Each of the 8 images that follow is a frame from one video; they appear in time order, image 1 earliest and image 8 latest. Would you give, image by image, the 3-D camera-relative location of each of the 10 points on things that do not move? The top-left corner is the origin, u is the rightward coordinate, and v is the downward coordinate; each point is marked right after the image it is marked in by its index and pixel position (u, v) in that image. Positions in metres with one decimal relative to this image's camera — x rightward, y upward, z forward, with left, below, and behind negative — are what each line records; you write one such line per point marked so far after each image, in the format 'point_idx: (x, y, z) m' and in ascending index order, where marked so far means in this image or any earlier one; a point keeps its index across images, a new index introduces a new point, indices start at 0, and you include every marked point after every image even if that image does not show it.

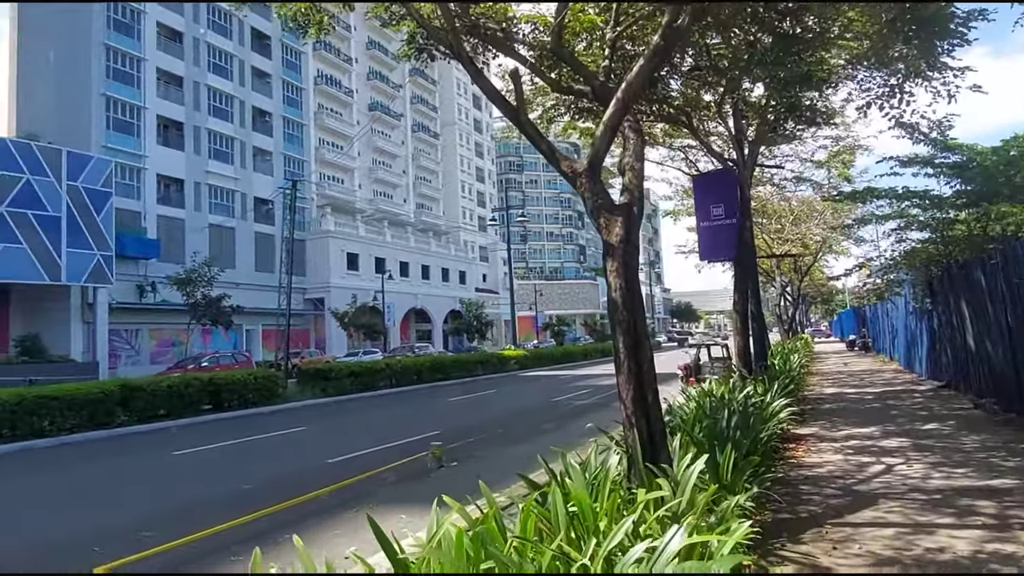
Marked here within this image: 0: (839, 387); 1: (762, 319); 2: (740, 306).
0: (+7.2, -2.2, +15.8) m
1: (+5.2, -0.6, +14.8) m
2: (+3.7, -0.3, +11.4) m
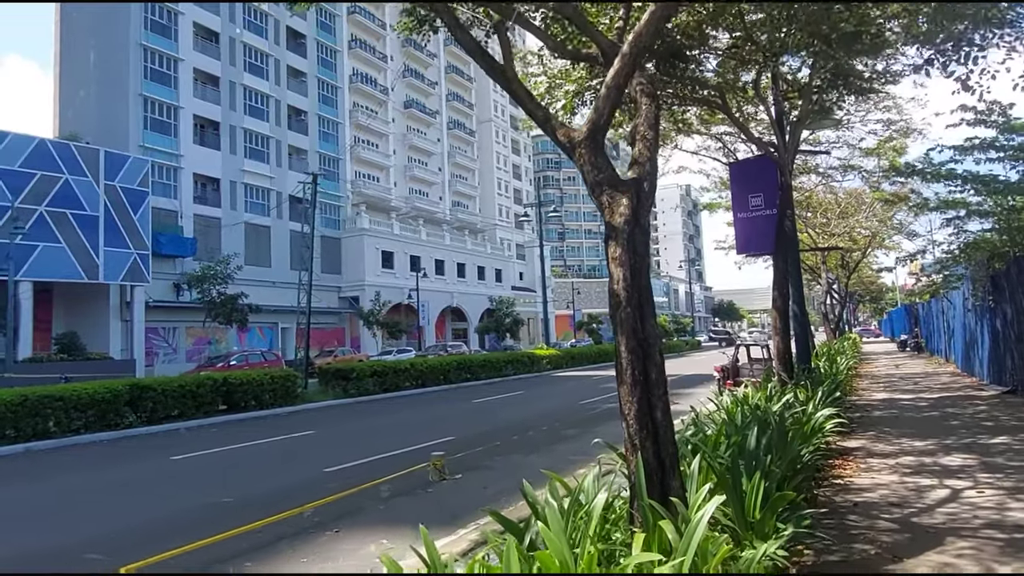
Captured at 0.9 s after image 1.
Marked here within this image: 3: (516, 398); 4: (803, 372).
0: (+7.8, -2.1, +14.6) m
1: (+5.7, -0.6, +13.8) m
2: (+3.9, -0.3, +10.4) m
3: (+0.1, -2.9, +18.7) m
4: (+4.5, -1.3, +11.0) m
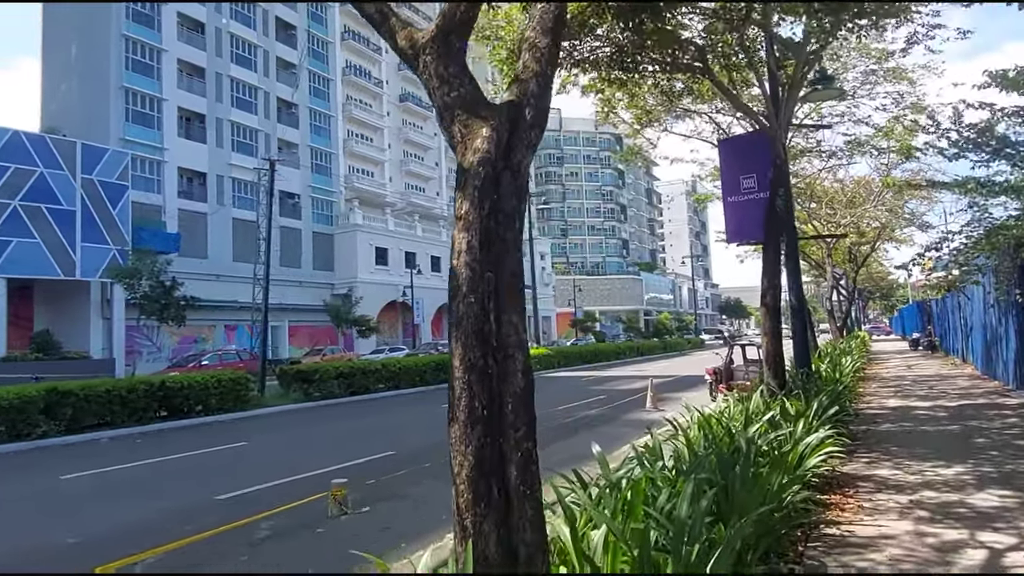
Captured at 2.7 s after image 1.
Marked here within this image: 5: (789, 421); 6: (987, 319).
0: (+7.1, -2.0, +13.1) m
1: (+5.0, -0.4, +12.2) m
2: (+3.3, -0.1, +9.0) m
3: (-0.4, -2.8, +17.2) m
4: (+3.8, -1.2, +9.5) m
5: (+2.5, -1.2, +6.4) m
6: (+11.3, -0.7, +16.9) m
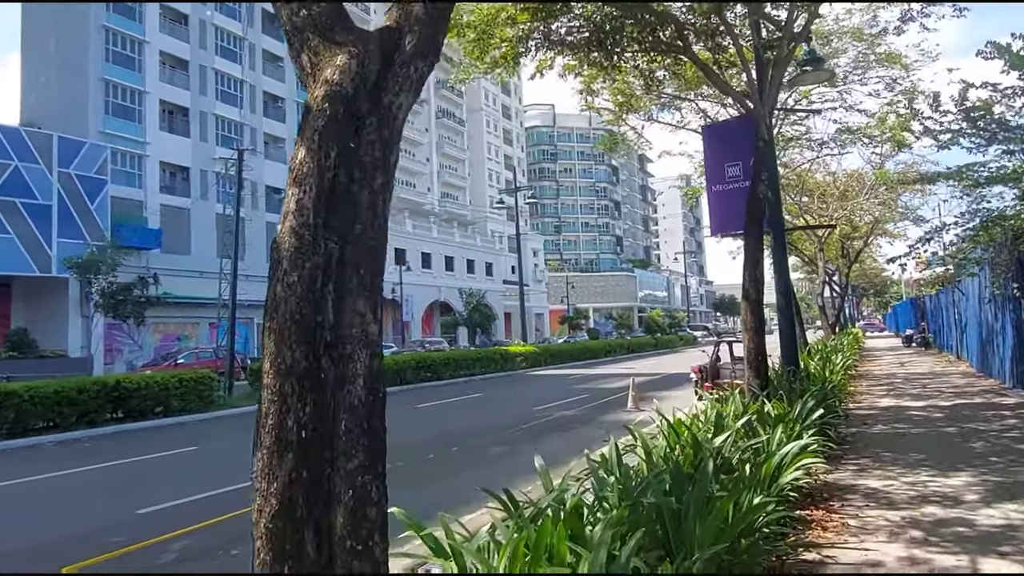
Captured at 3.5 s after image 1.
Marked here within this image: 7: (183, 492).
0: (+6.7, -1.9, +12.5) m
1: (+4.6, -0.3, +11.6) m
2: (+2.8, -0.1, +8.3) m
3: (-0.9, -2.7, +16.6) m
4: (+3.4, -1.1, +8.9) m
5: (+2.1, -1.1, +5.8) m
6: (+10.8, -0.6, +16.3) m
7: (-4.2, -2.6, +9.0) m
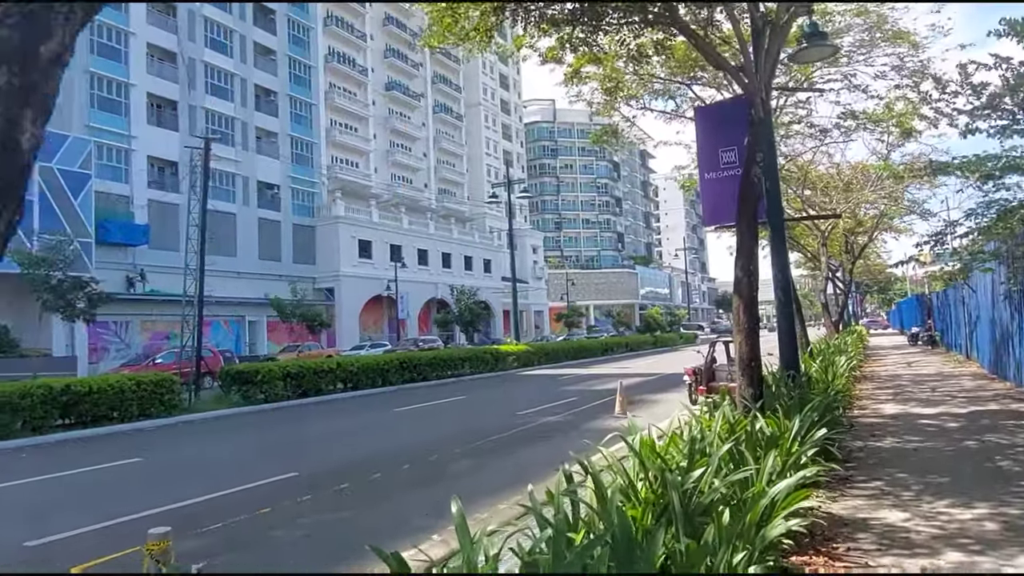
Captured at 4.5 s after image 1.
0: (+6.3, -1.8, +11.6) m
1: (+4.2, -0.3, +10.7) m
2: (+2.5, 0.0, +7.4) m
3: (-1.2, -2.6, +15.7) m
4: (+3.0, -1.1, +8.0) m
5: (+1.7, -1.1, +4.9) m
6: (+10.5, -0.5, +15.4) m
7: (-4.6, -2.6, +8.1) m
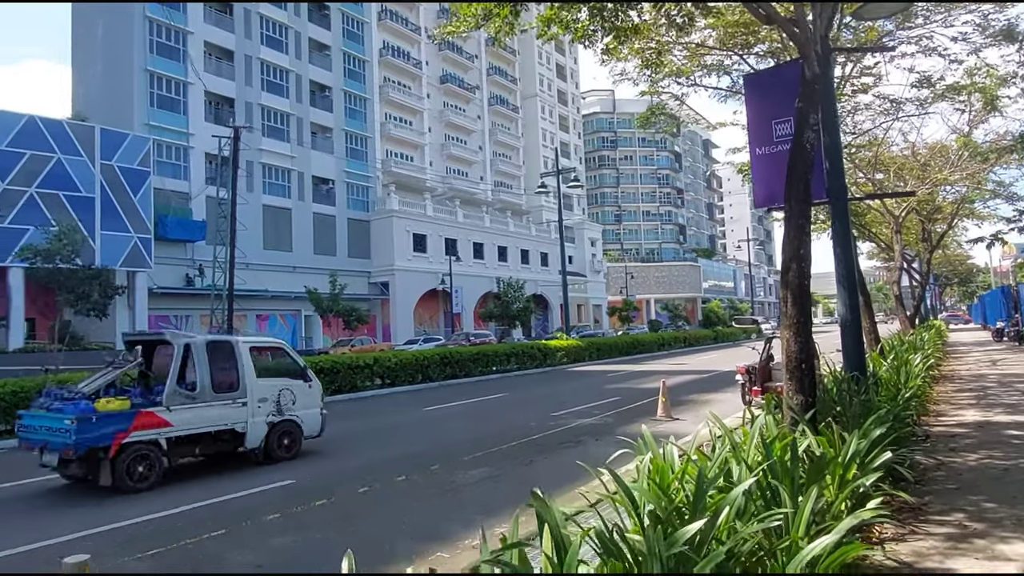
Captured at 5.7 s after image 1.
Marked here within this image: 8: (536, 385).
0: (+6.8, -1.7, +10.2) m
1: (+4.6, -0.1, +9.5) m
2: (+2.6, +0.1, +6.3) m
3: (-0.4, -2.4, +14.9) m
4: (+3.2, -1.0, +6.9) m
5: (+1.6, -1.0, +3.9) m
6: (+11.2, -0.3, +13.6) m
7: (-4.4, -2.5, +7.7) m
8: (+0.6, -2.5, +18.4) m
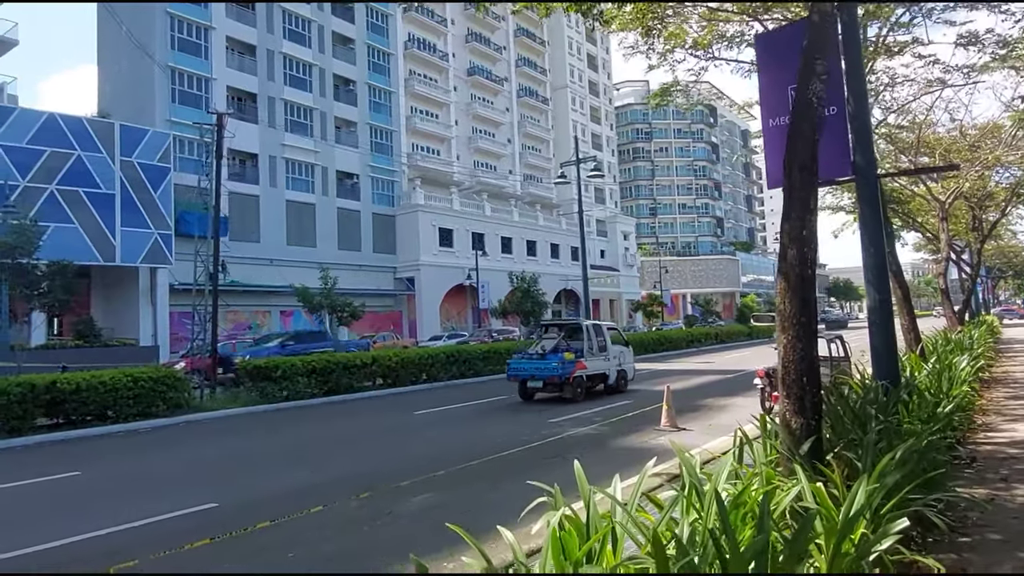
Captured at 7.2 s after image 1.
0: (+6.6, -1.6, +8.8) m
1: (+4.3, 0.0, +8.2) m
2: (+2.1, +0.2, +5.1) m
3: (-0.4, -2.3, +13.9) m
4: (+2.8, -0.9, +5.6) m
5: (+1.1, -1.0, +2.8) m
6: (+11.2, -0.2, +11.9) m
7: (-4.7, -2.5, +6.8) m
8: (+0.9, -2.4, +17.3) m
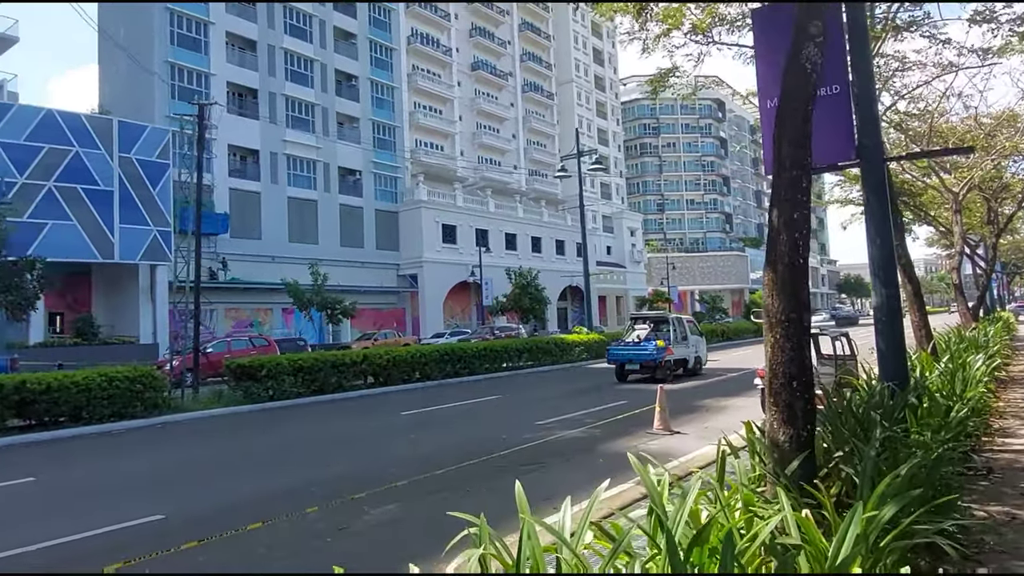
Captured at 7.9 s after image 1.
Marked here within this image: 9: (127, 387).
0: (+6.4, -1.5, +8.2) m
1: (+4.1, 0.0, +7.6) m
2: (+1.9, +0.2, +4.6) m
3: (-0.5, -2.2, +13.4) m
4: (+2.5, -0.9, +5.1) m
5: (+0.8, -0.9, +2.3) m
6: (+11.0, -0.1, +11.2) m
7: (-5.0, -2.4, +6.4) m
8: (+0.8, -2.3, +16.8) m
9: (-6.4, -1.7, +12.1) m
